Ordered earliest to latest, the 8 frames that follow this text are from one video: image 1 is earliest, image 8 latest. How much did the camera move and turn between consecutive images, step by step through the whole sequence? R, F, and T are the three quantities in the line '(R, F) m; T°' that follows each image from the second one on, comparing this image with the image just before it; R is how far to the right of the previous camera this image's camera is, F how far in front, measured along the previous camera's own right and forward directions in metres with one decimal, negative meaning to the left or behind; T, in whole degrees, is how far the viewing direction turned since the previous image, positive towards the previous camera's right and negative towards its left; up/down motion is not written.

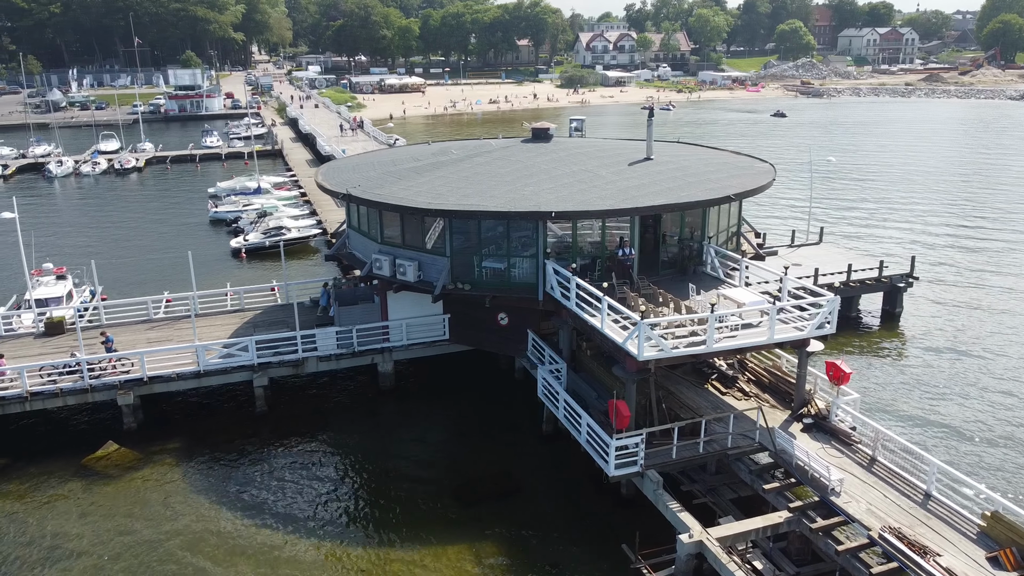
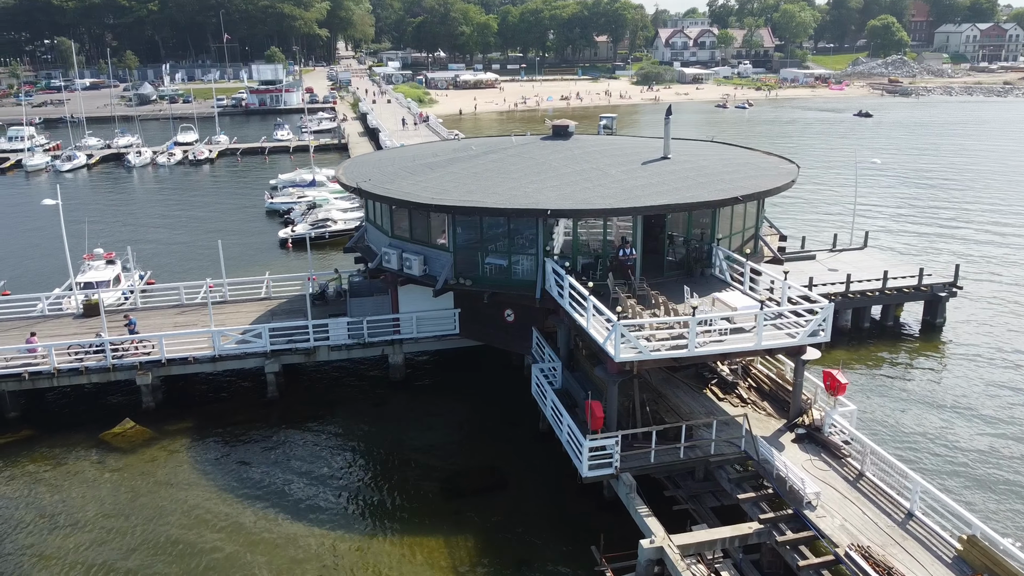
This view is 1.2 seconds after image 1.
(+2.2, +0.1) m; -6°
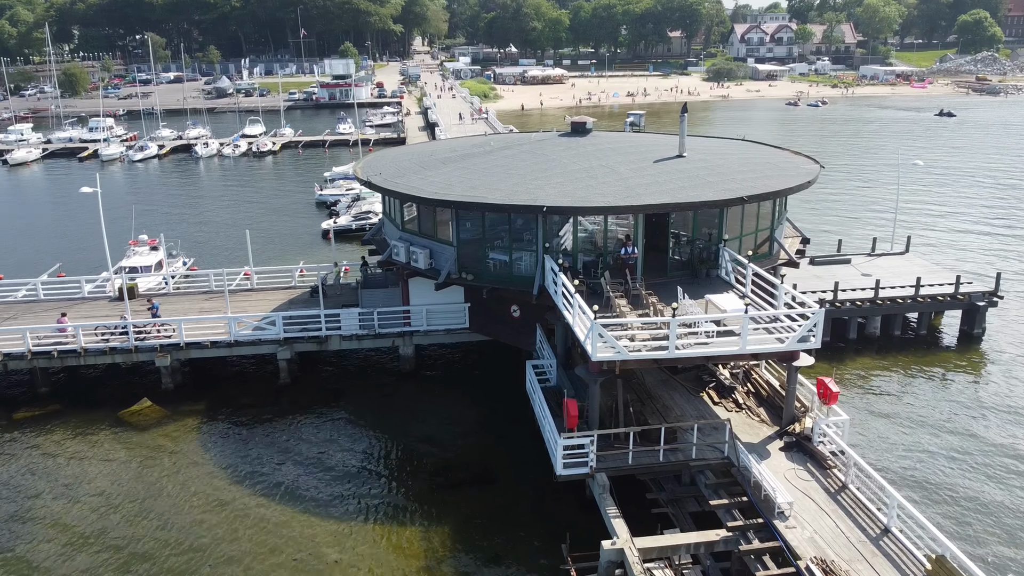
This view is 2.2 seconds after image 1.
(+2.0, 0.0) m; -5°
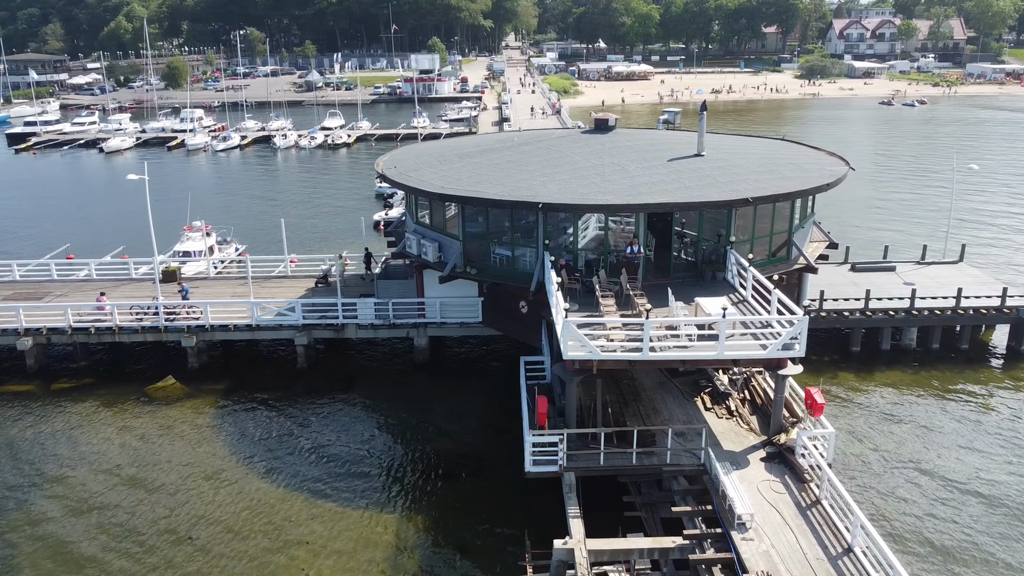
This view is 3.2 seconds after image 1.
(+2.5, +0.1) m; -6°
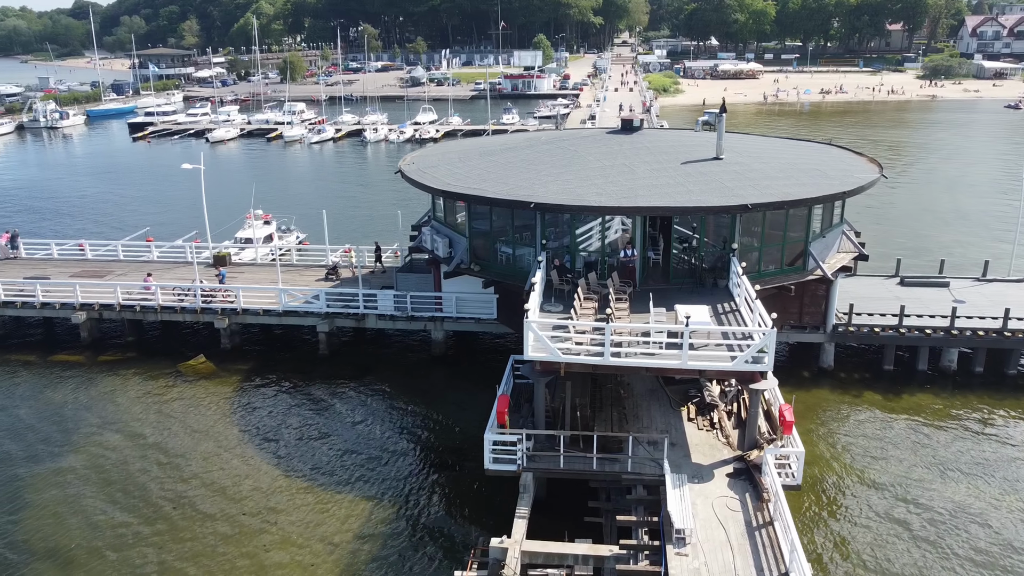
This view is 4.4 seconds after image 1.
(+3.1, +0.1) m; -8°
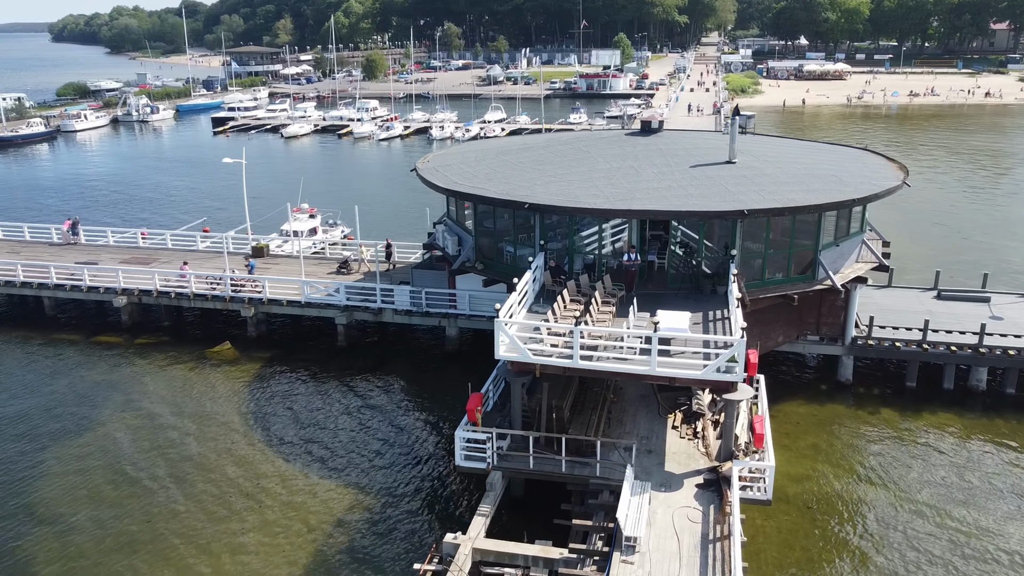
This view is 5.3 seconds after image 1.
(+2.4, 0.0) m; -6°
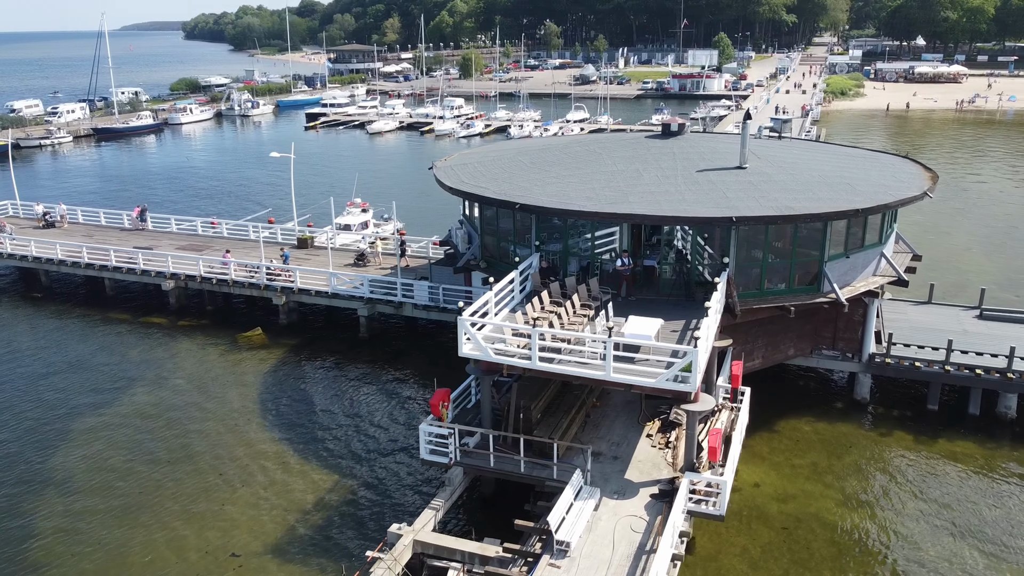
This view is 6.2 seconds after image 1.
(+2.9, 0.0) m; -7°
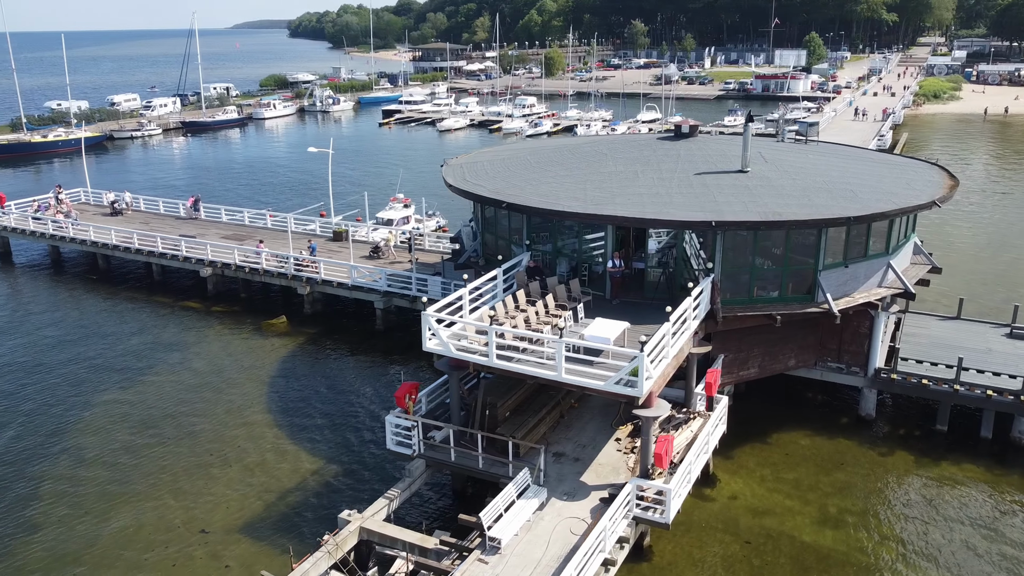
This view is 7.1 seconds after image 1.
(+2.7, 0.0) m; -6°
